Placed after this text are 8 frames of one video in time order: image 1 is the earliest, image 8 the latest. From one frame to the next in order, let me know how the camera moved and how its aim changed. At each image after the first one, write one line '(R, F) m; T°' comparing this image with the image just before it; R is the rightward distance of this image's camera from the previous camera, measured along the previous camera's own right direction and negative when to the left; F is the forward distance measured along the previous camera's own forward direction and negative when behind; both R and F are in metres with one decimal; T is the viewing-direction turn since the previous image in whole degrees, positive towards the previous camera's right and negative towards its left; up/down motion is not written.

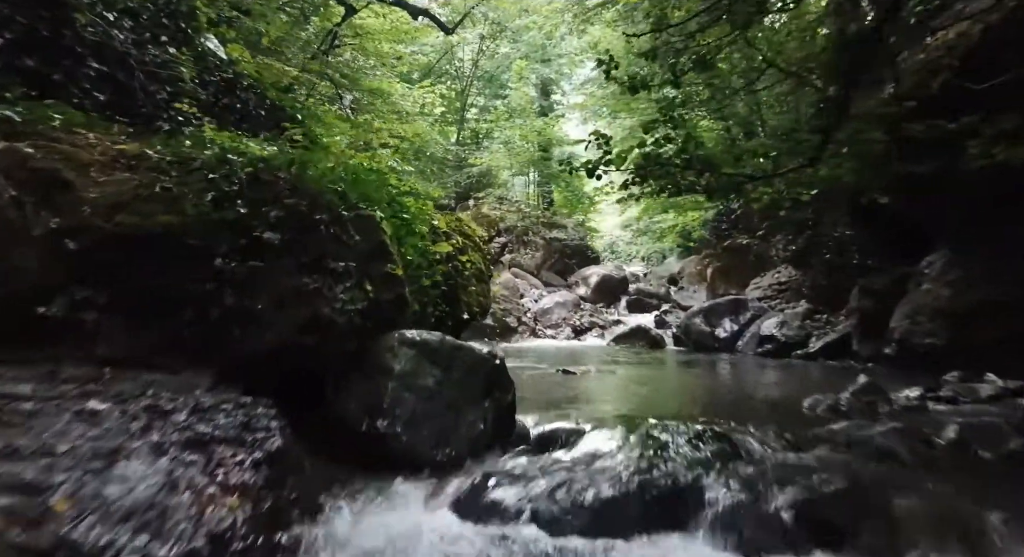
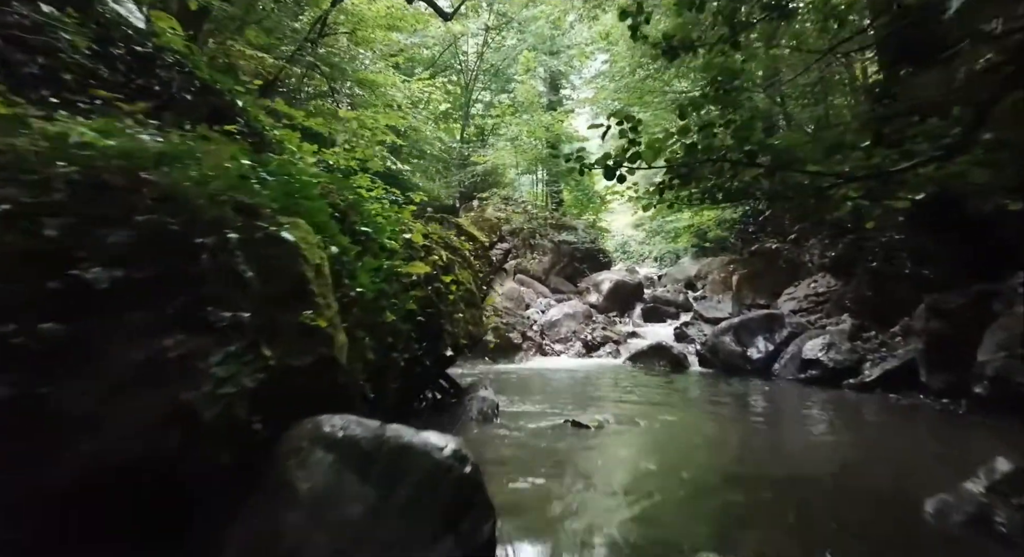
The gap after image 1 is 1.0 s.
(+0.1, +1.1) m; -1°
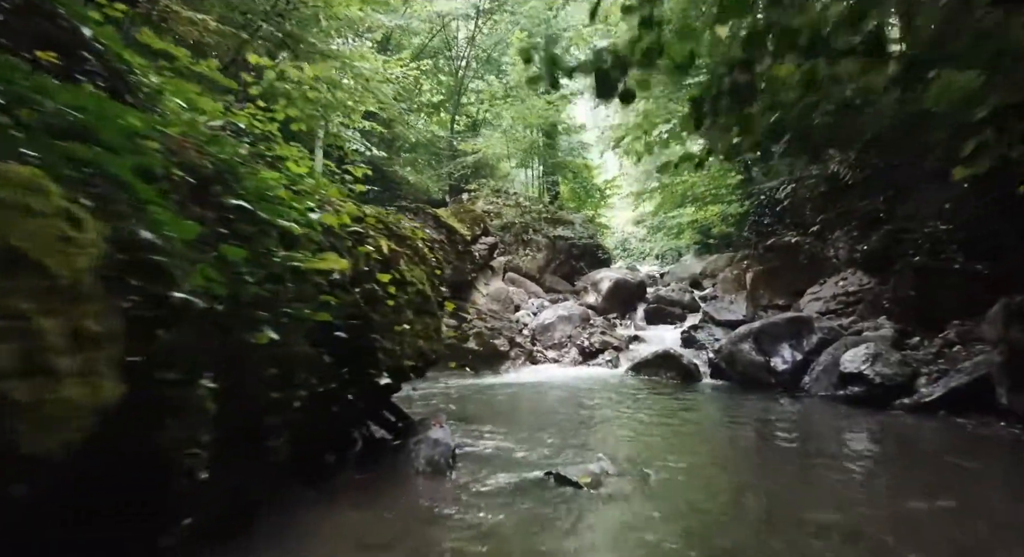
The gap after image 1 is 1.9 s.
(+0.2, +1.2) m; 0°
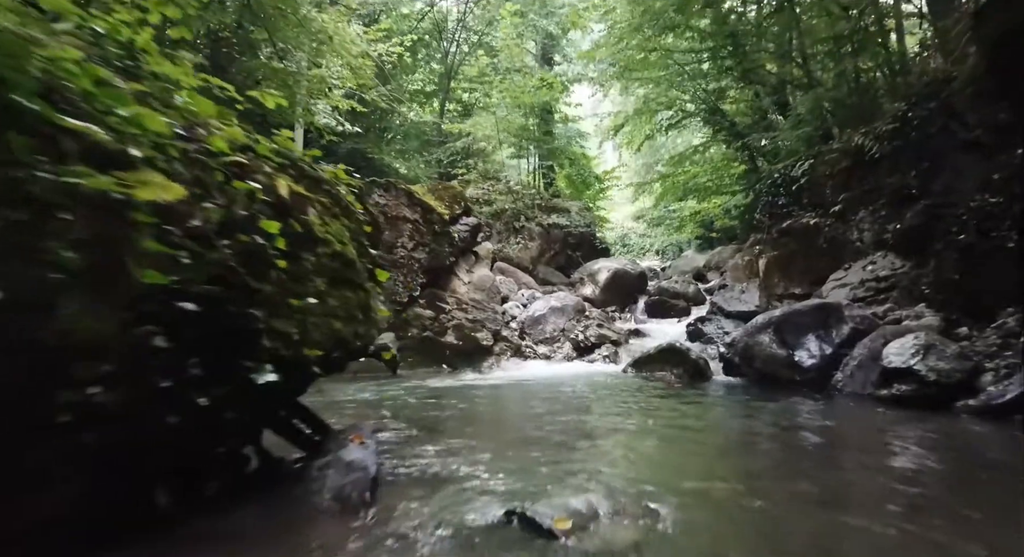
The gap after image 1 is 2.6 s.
(+0.2, +1.0) m; 0°
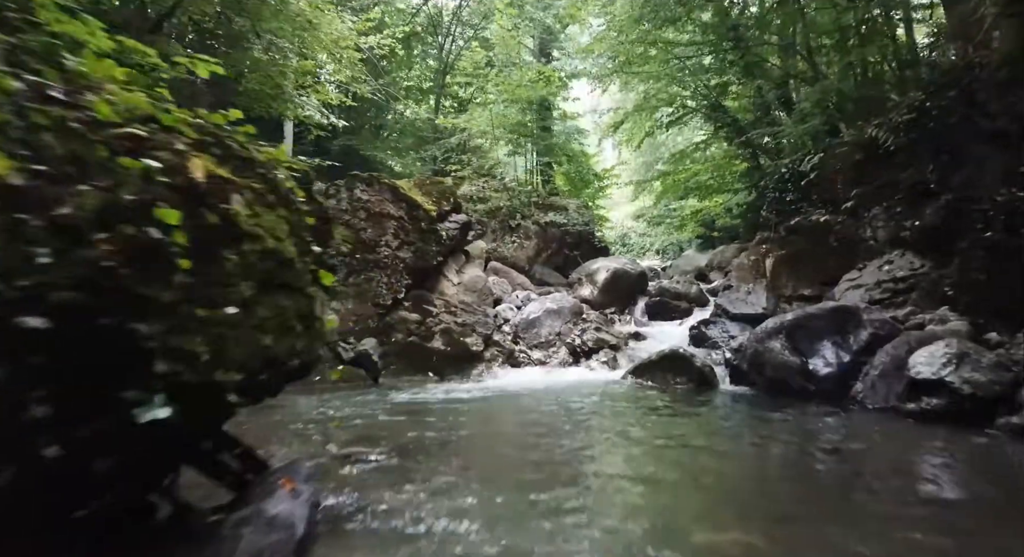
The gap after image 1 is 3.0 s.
(+0.1, +0.5) m; 0°
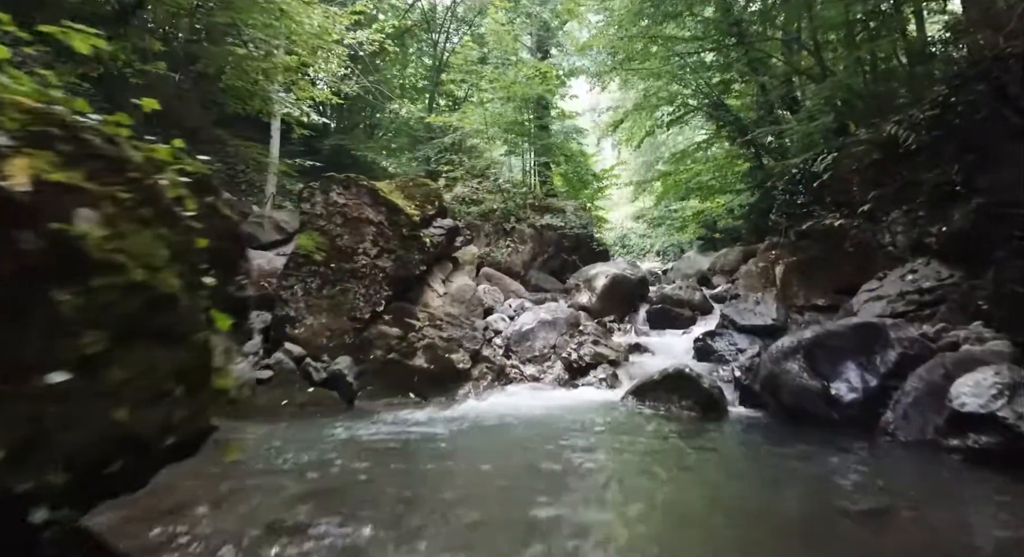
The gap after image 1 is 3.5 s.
(+0.1, +0.6) m; 0°
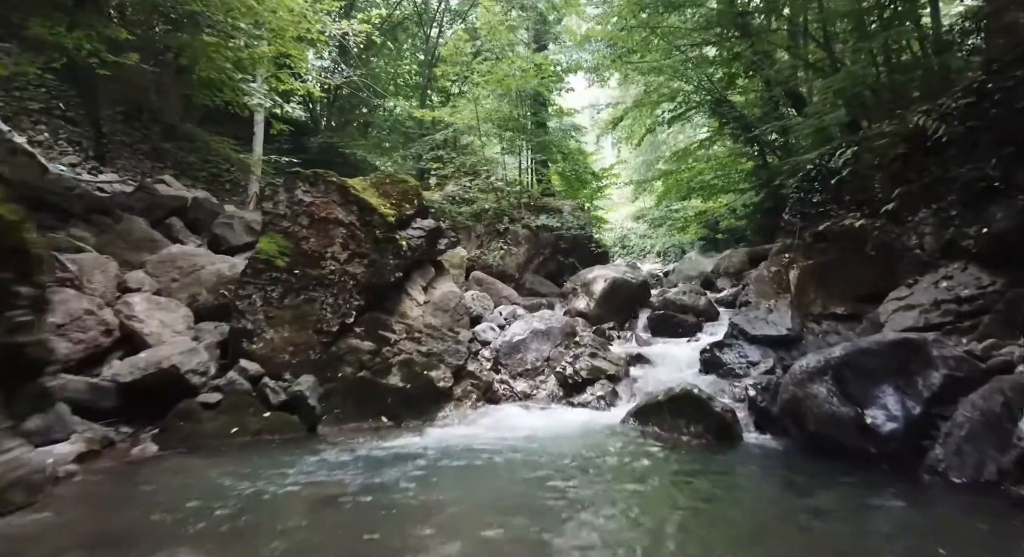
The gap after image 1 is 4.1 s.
(+0.2, +0.7) m; 0°
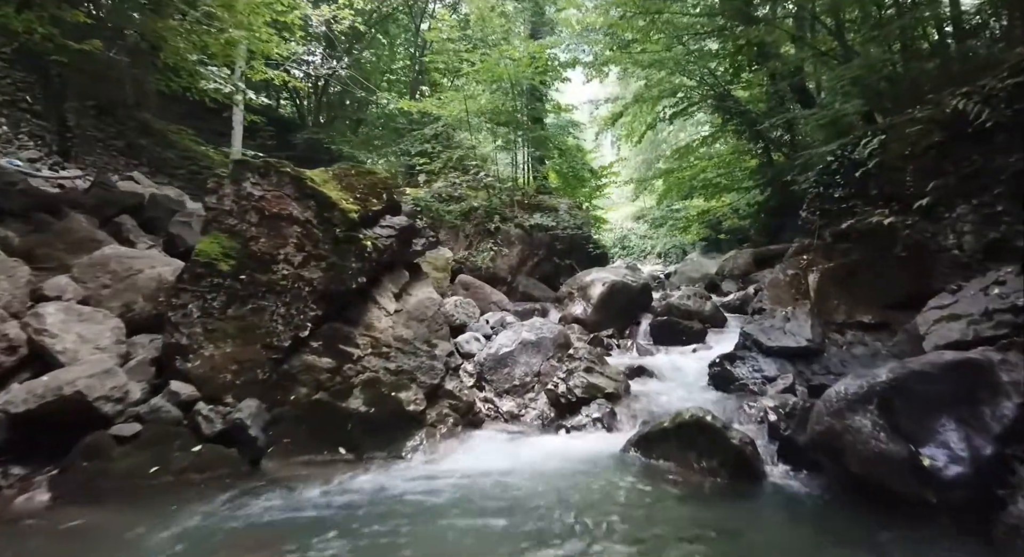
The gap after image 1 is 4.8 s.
(+0.2, +0.8) m; 0°
